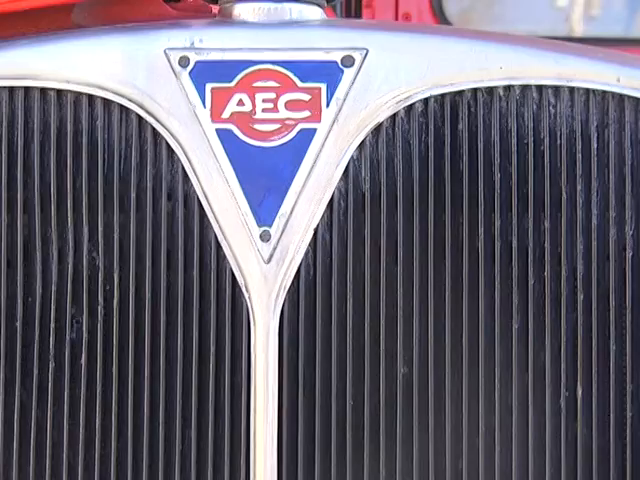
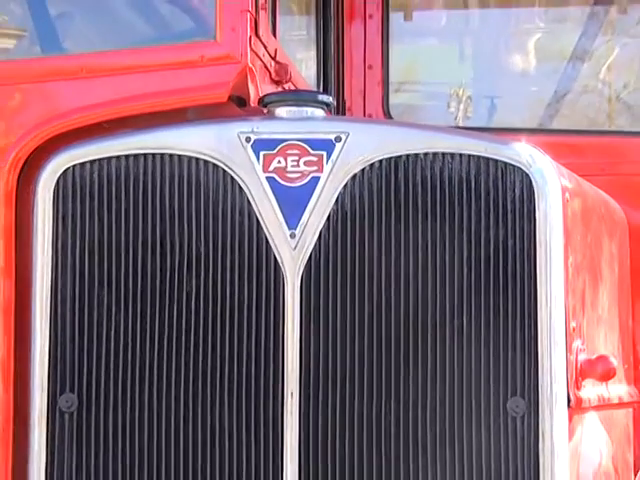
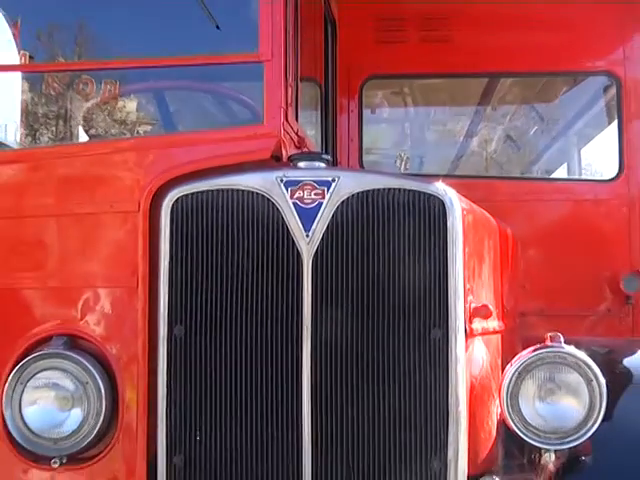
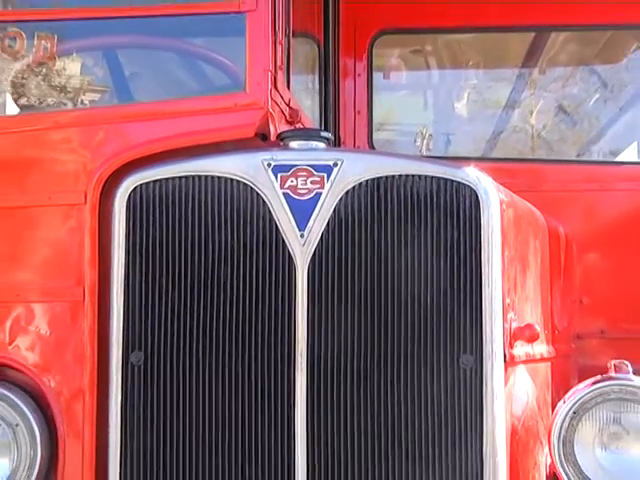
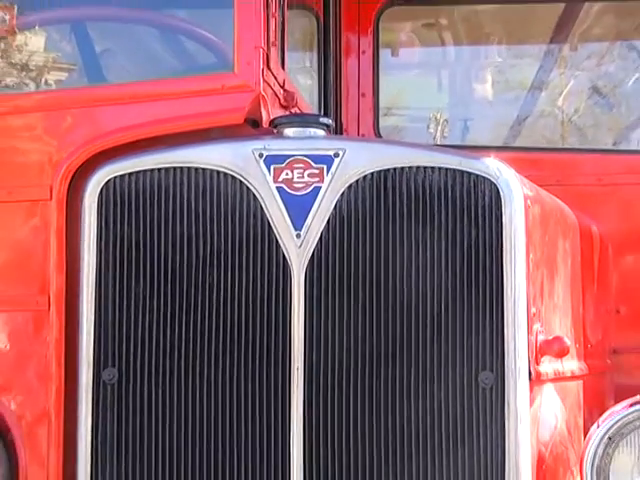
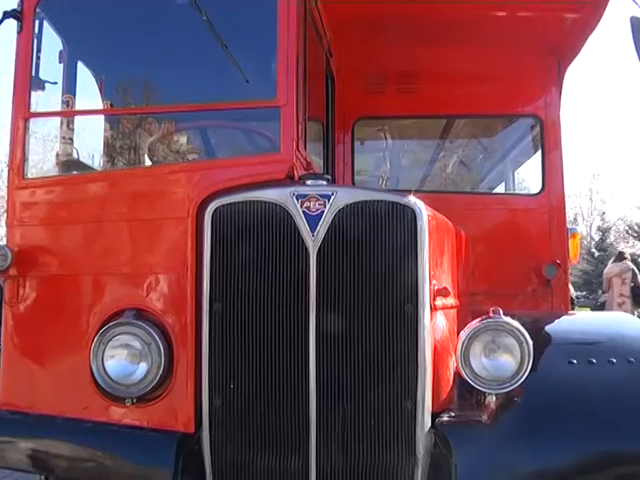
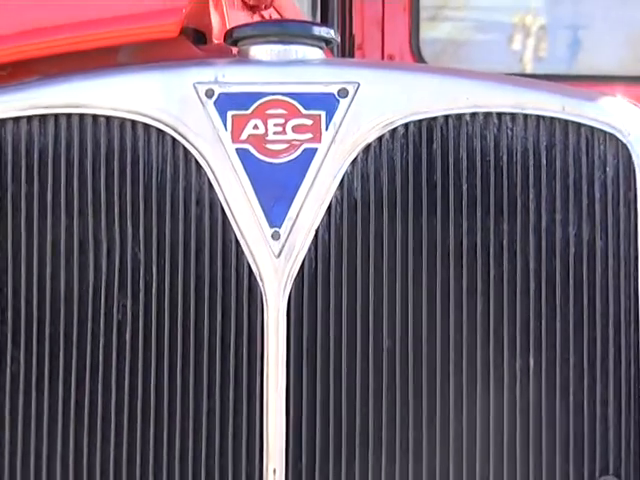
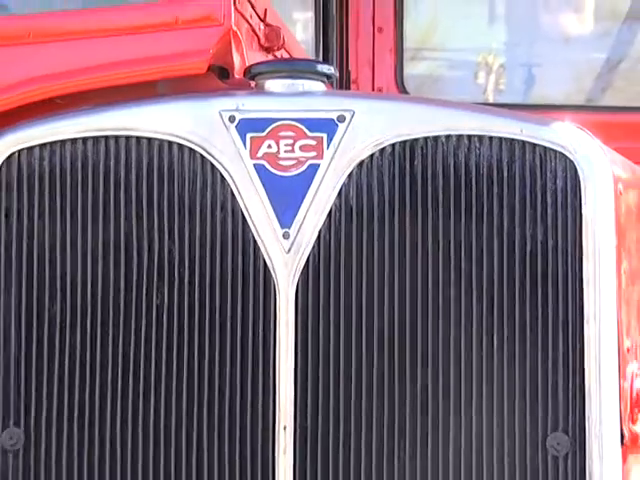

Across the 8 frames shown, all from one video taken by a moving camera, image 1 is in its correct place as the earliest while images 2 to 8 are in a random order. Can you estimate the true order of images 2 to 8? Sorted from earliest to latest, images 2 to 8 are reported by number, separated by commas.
7, 8, 2, 5, 4, 3, 6
